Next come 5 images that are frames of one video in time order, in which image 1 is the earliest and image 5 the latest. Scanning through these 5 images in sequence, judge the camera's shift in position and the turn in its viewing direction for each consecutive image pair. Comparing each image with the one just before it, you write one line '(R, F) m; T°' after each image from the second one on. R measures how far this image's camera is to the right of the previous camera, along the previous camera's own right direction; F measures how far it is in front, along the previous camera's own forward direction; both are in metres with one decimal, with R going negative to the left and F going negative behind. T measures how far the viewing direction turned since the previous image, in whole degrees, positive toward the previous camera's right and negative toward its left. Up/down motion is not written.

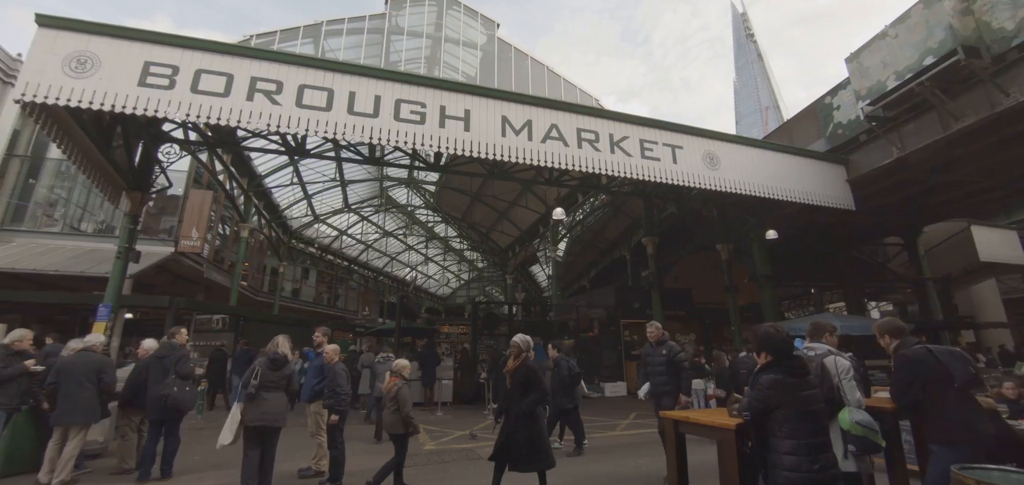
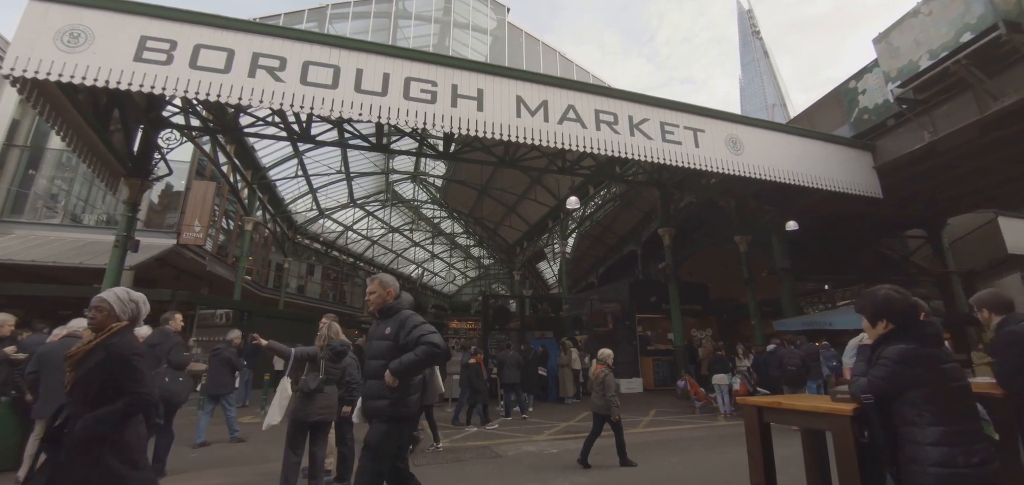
(-0.2, +0.4) m; -1°
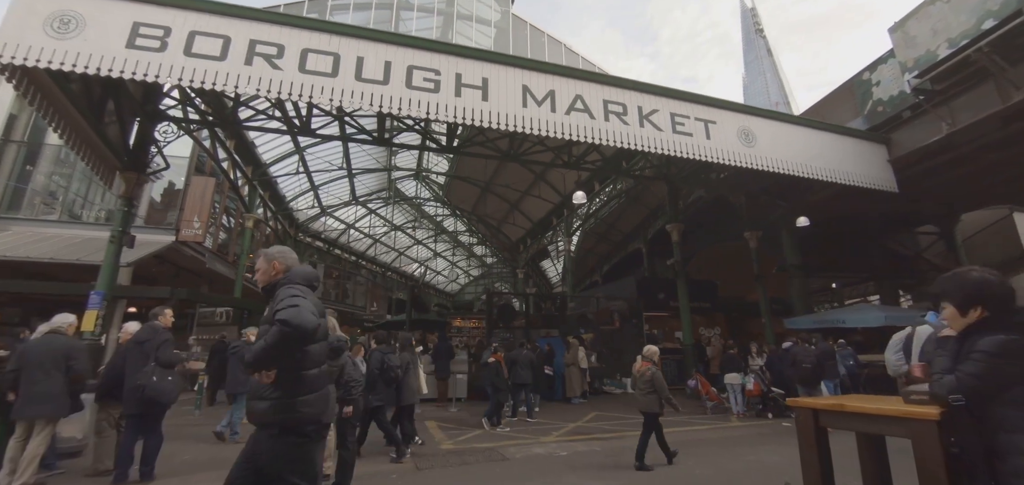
(-0.1, +0.3) m; 0°
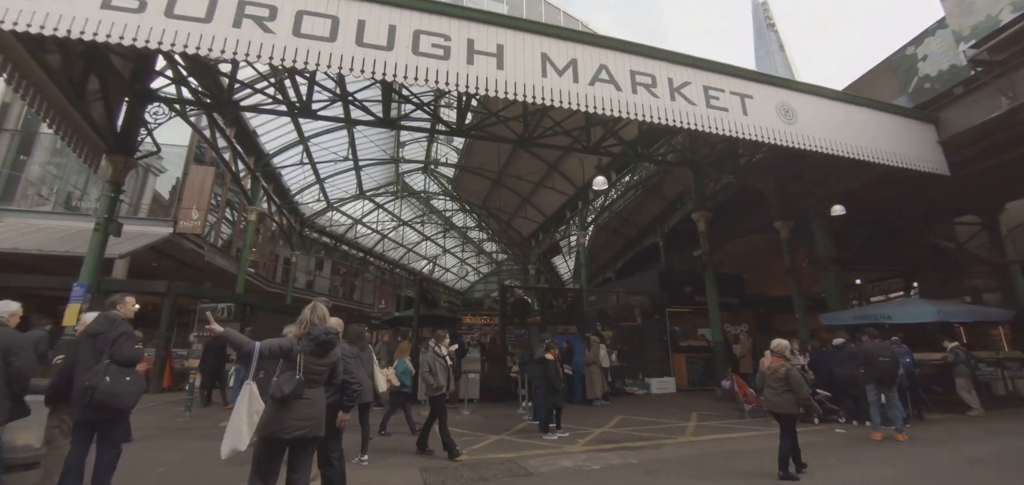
(-0.2, +0.7) m; -1°
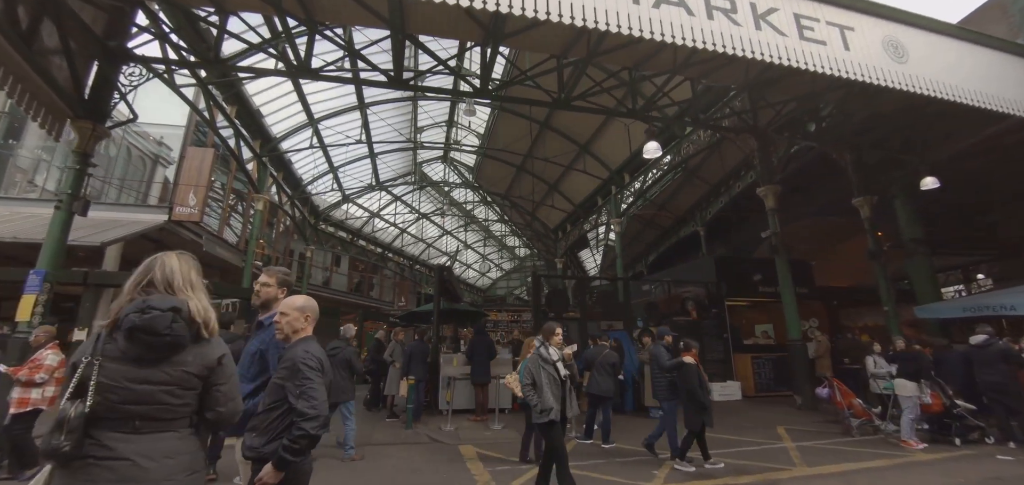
(-0.3, +1.5) m; -3°
